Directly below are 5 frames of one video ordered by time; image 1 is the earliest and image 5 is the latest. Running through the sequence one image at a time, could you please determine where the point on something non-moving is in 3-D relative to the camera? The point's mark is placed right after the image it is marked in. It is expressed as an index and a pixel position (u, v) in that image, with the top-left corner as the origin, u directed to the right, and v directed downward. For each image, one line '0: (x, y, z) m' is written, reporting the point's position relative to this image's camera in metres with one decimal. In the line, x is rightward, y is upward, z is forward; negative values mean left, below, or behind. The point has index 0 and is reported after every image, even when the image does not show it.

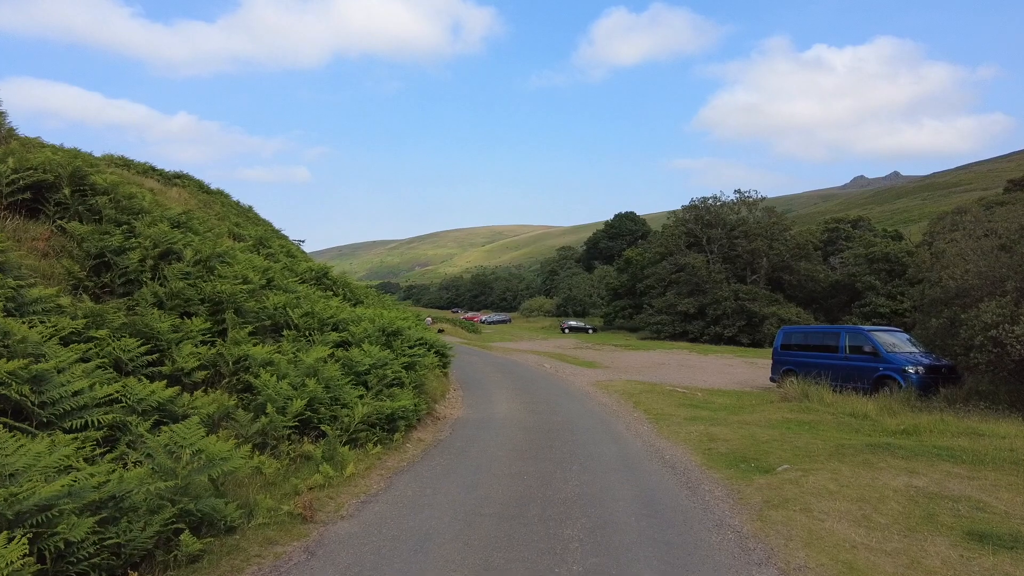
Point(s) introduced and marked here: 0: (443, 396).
0: (-1.5, -2.3, +12.5) m
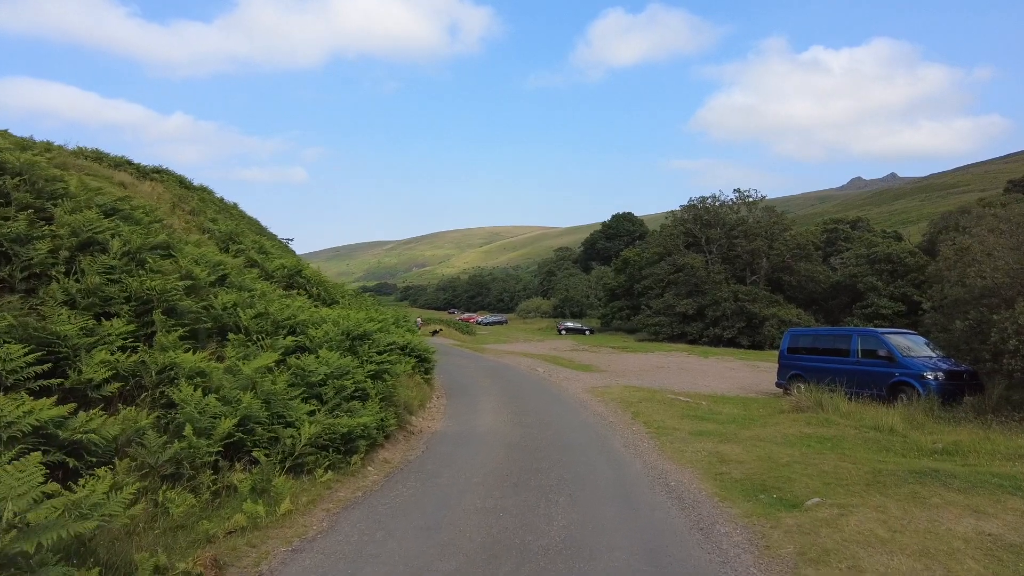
0: (-1.7, -2.2, +11.3) m
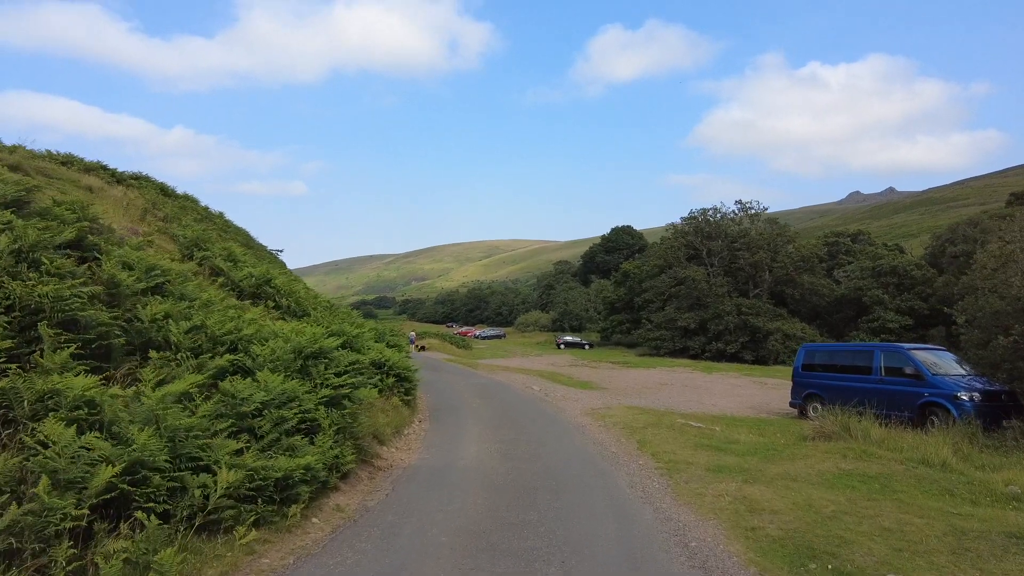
0: (-1.9, -2.4, +9.9) m
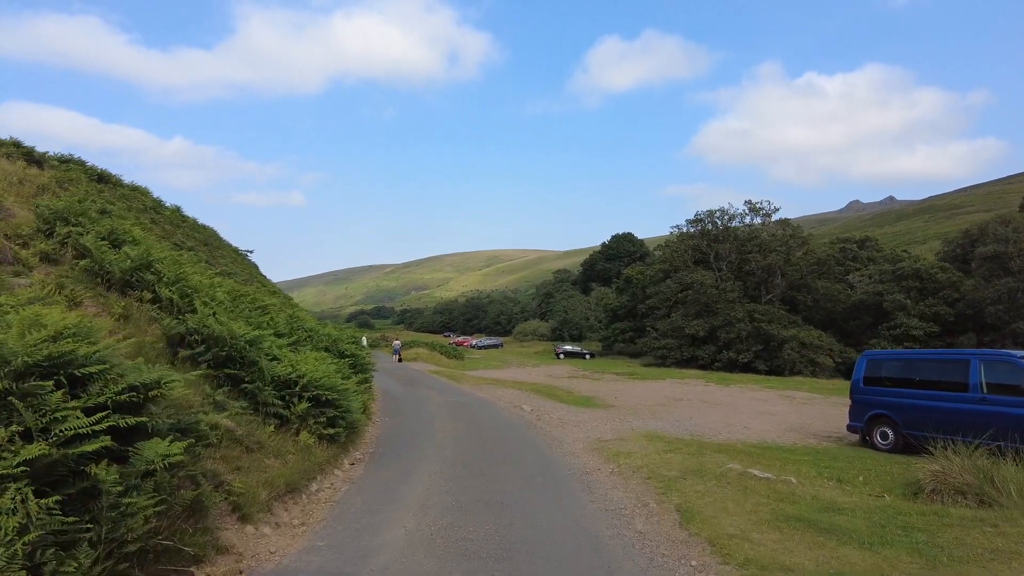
0: (-2.3, -2.1, +6.1) m
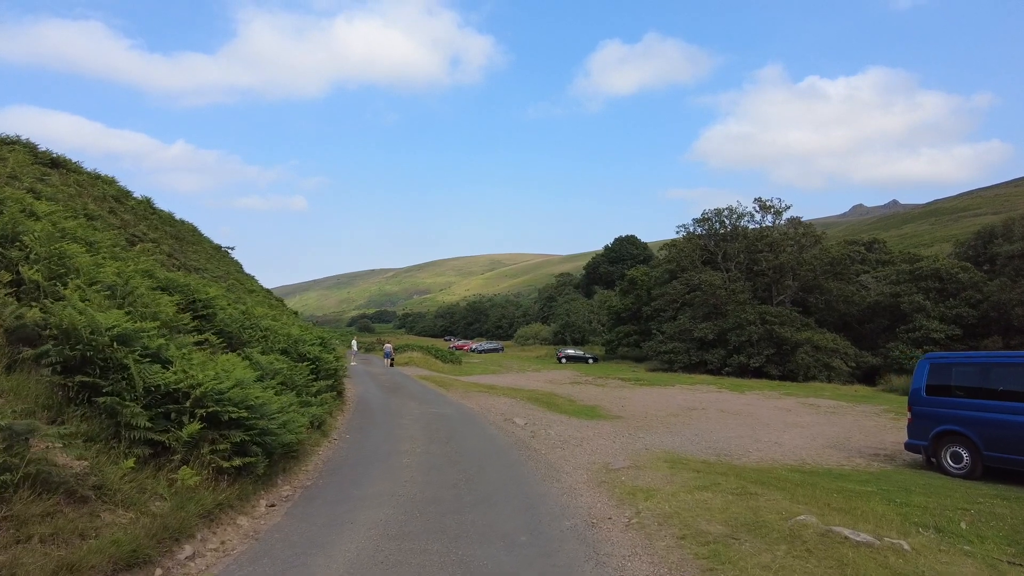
0: (-2.6, -1.8, +3.7) m
